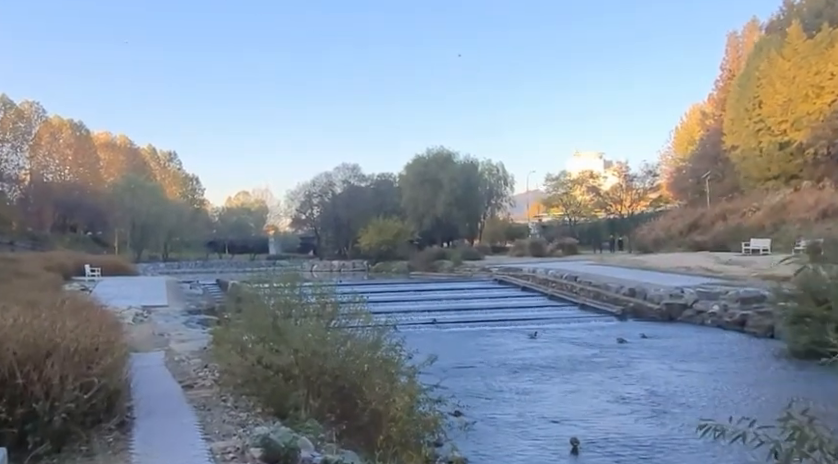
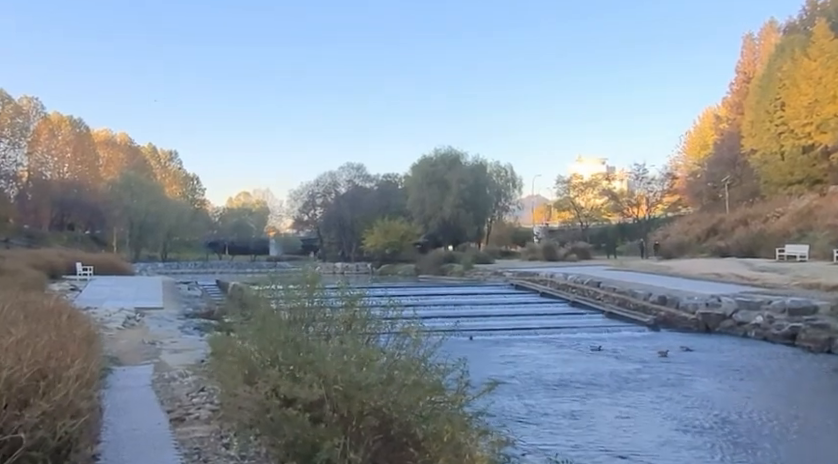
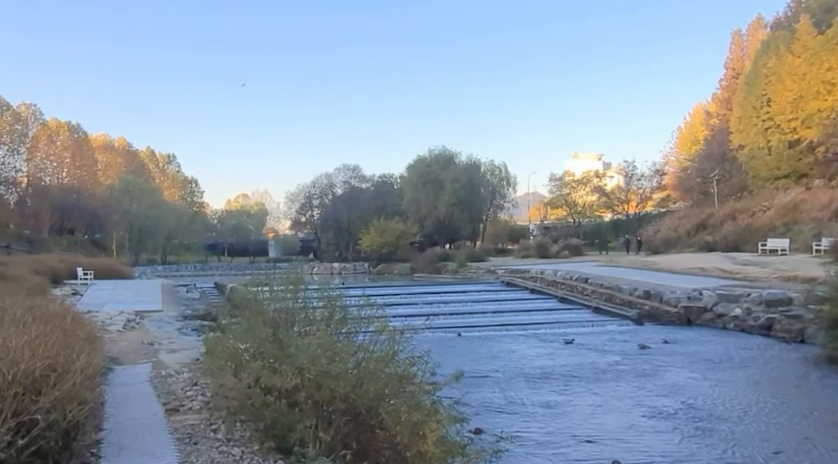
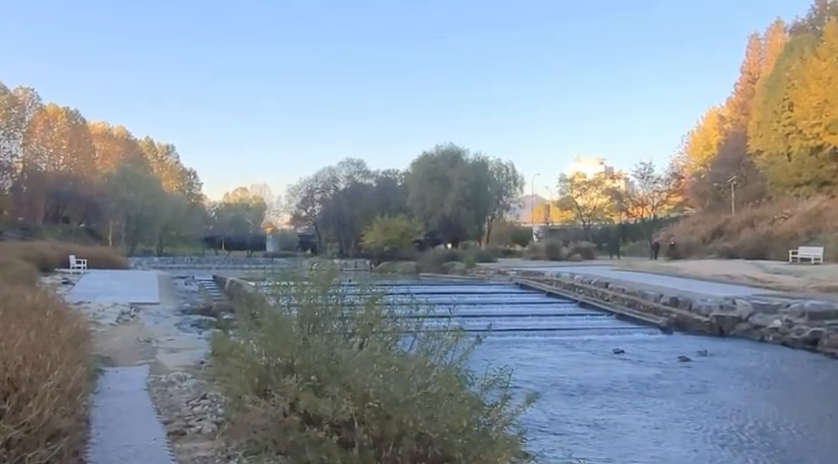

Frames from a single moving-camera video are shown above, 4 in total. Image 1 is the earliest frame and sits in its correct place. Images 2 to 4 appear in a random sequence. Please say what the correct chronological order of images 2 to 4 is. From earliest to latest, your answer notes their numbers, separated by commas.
3, 2, 4
